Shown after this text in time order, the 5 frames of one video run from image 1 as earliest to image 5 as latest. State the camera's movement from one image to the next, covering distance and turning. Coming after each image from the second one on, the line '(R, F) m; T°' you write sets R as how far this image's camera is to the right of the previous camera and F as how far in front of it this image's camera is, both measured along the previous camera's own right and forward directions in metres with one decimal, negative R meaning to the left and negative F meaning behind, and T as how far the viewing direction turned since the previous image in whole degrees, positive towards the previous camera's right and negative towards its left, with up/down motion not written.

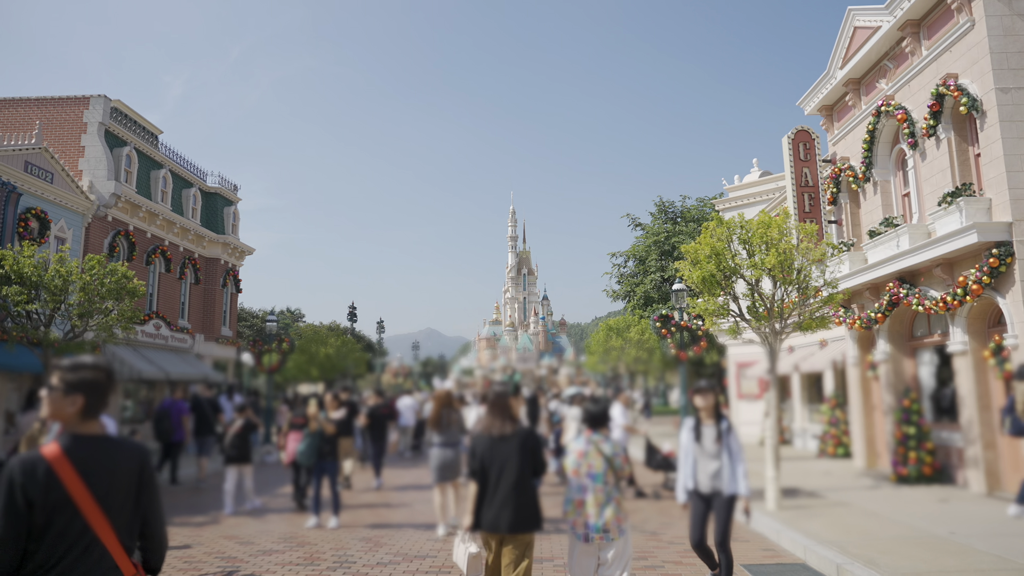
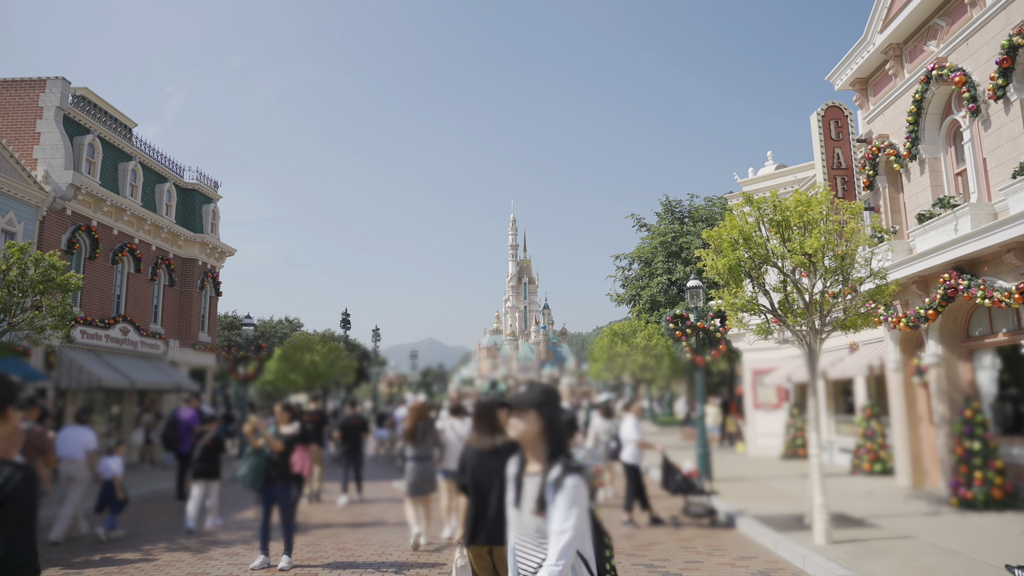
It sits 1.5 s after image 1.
(0.0, +0.6) m; 0°
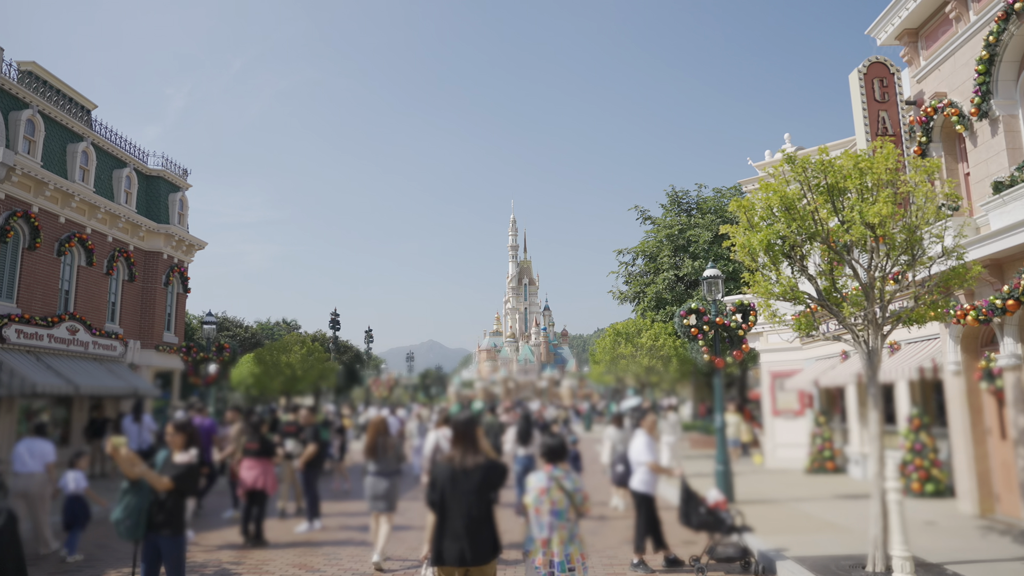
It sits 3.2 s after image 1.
(+0.1, +0.7) m; 0°
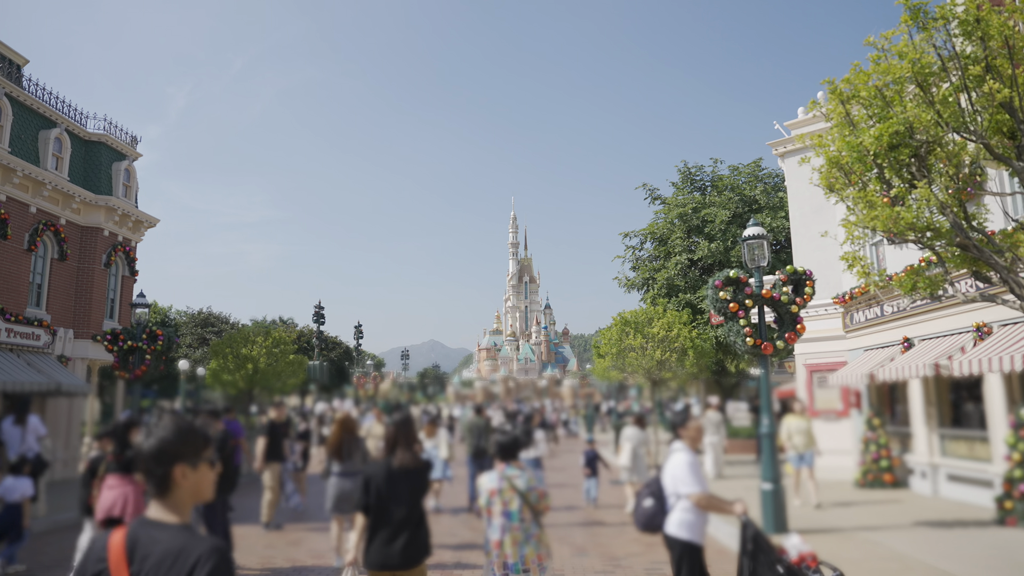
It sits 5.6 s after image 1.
(+0.1, +1.0) m; 0°
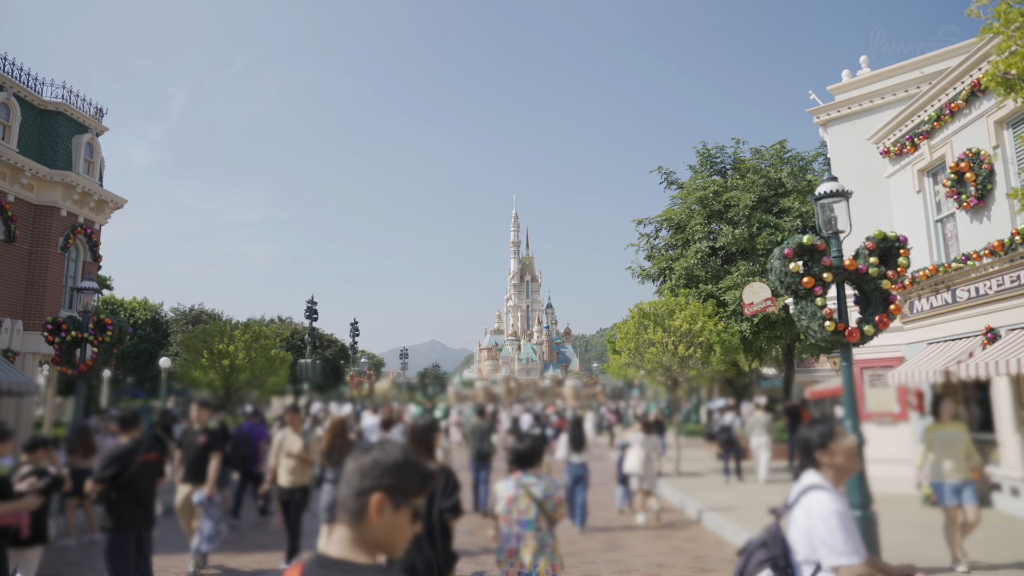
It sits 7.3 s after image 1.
(0.0, +0.7) m; 0°
